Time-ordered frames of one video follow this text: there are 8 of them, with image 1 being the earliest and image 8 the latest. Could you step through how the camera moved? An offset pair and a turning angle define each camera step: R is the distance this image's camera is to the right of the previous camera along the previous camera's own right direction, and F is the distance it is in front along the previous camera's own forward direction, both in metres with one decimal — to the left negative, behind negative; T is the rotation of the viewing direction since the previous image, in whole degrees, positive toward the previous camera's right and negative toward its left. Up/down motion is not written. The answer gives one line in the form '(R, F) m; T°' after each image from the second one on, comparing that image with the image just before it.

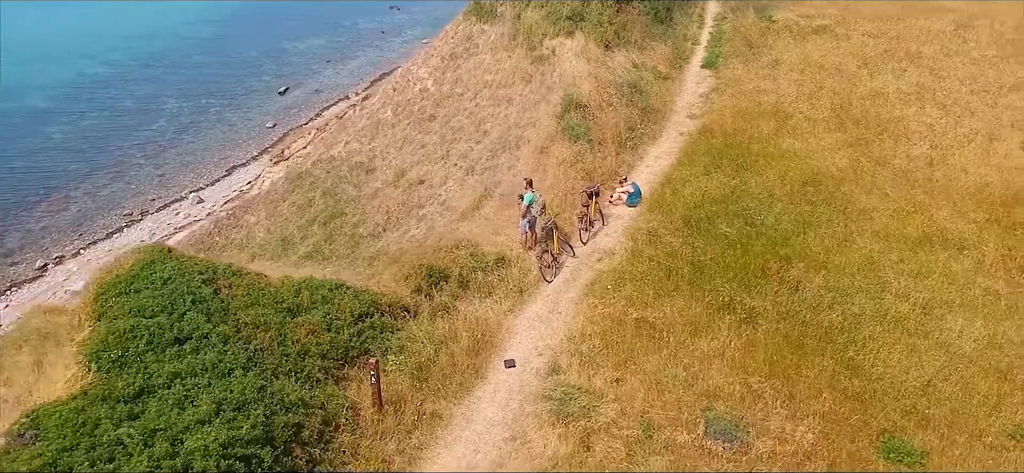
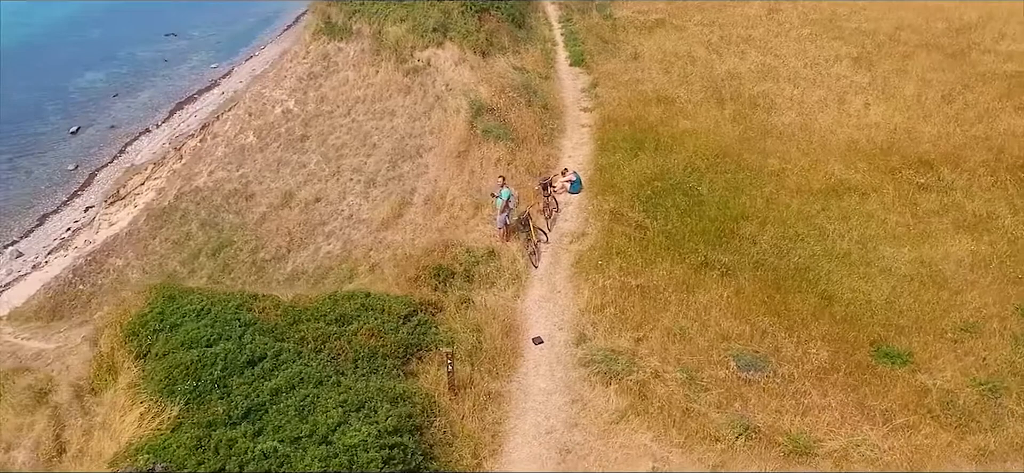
(-3.2, -0.8) m; +14°
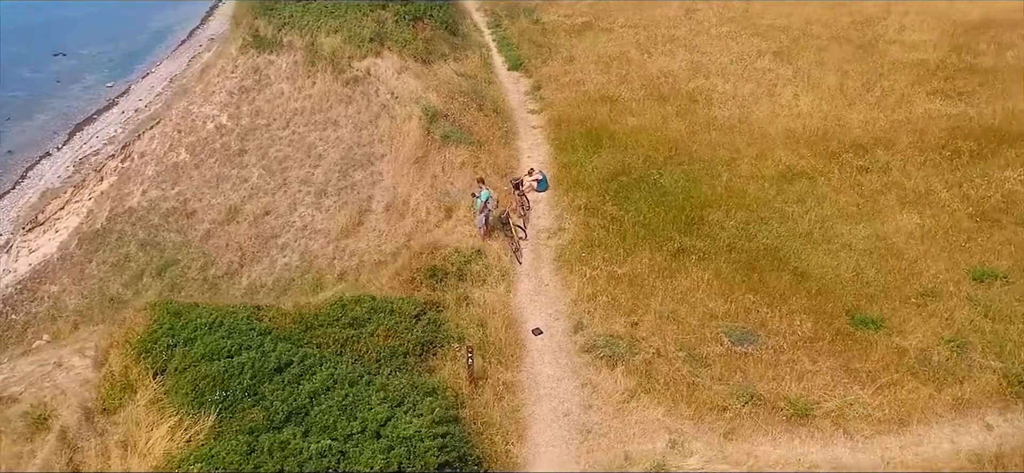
(-1.4, -0.5) m; +6°
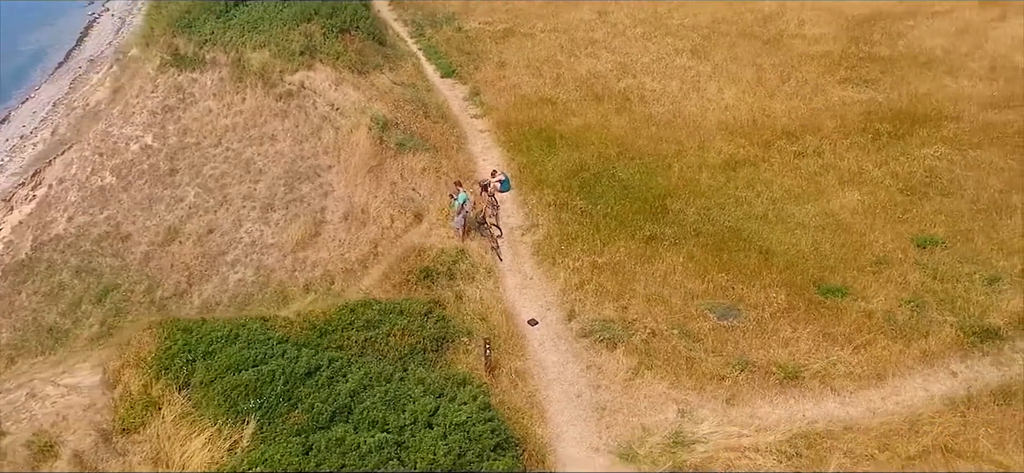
(-1.6, -0.6) m; +7°
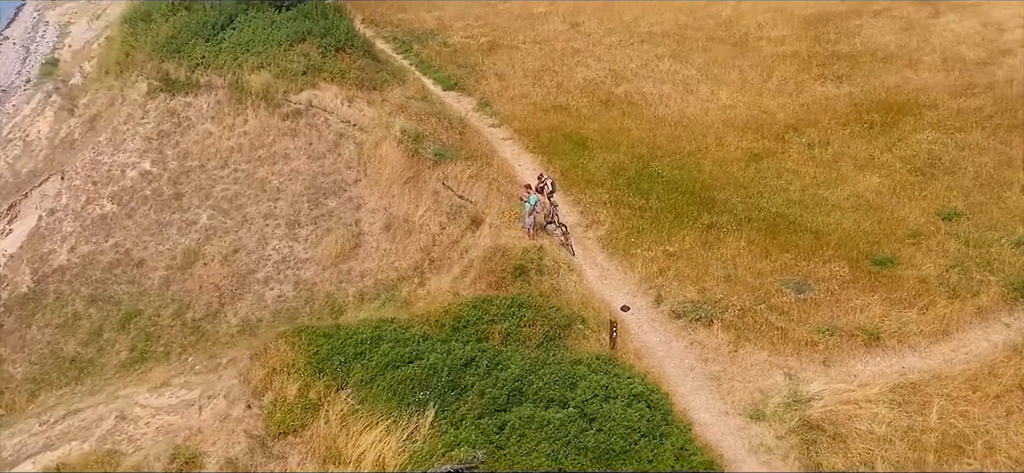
(-3.2, -1.0) m; +7°
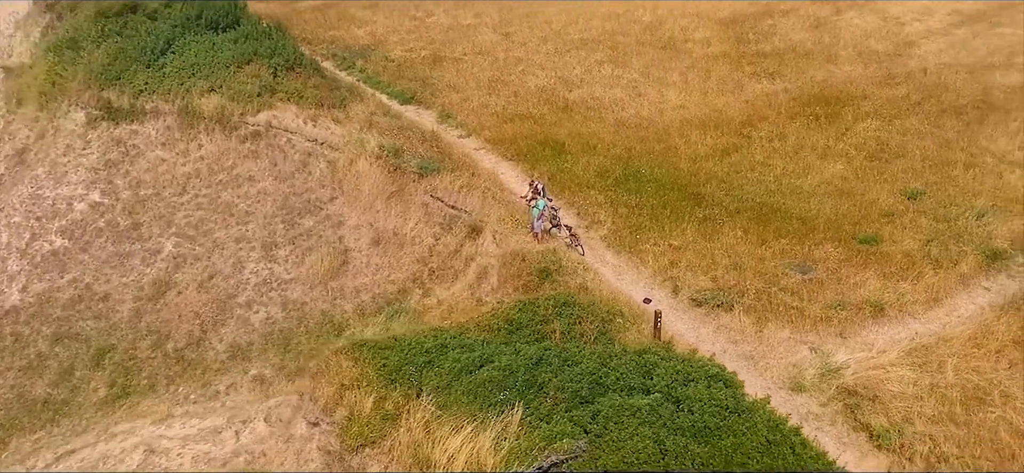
(-2.6, -0.5) m; +8°
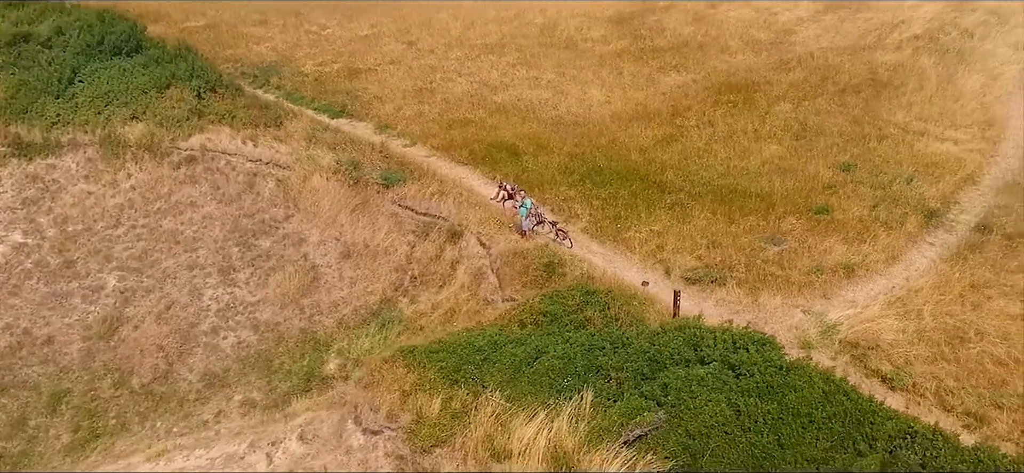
(-3.1, -0.5) m; +10°
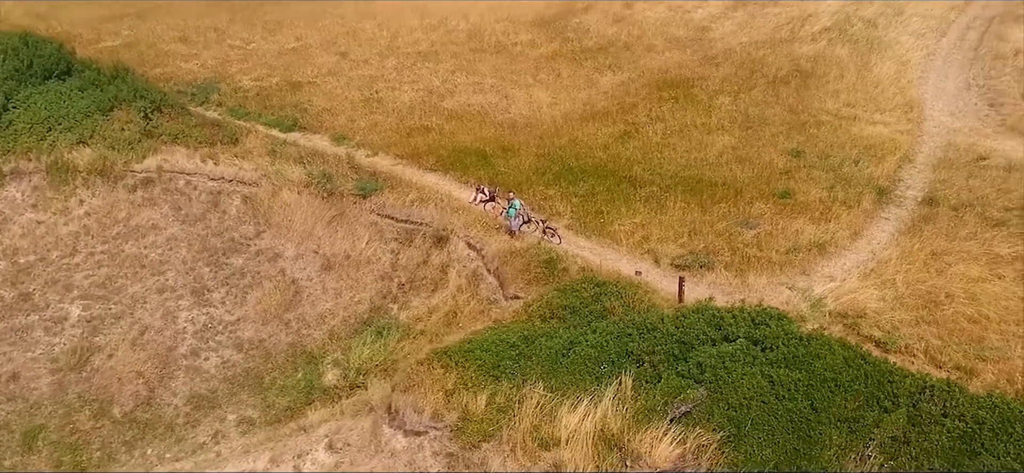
(-2.3, -0.5) m; +7°
